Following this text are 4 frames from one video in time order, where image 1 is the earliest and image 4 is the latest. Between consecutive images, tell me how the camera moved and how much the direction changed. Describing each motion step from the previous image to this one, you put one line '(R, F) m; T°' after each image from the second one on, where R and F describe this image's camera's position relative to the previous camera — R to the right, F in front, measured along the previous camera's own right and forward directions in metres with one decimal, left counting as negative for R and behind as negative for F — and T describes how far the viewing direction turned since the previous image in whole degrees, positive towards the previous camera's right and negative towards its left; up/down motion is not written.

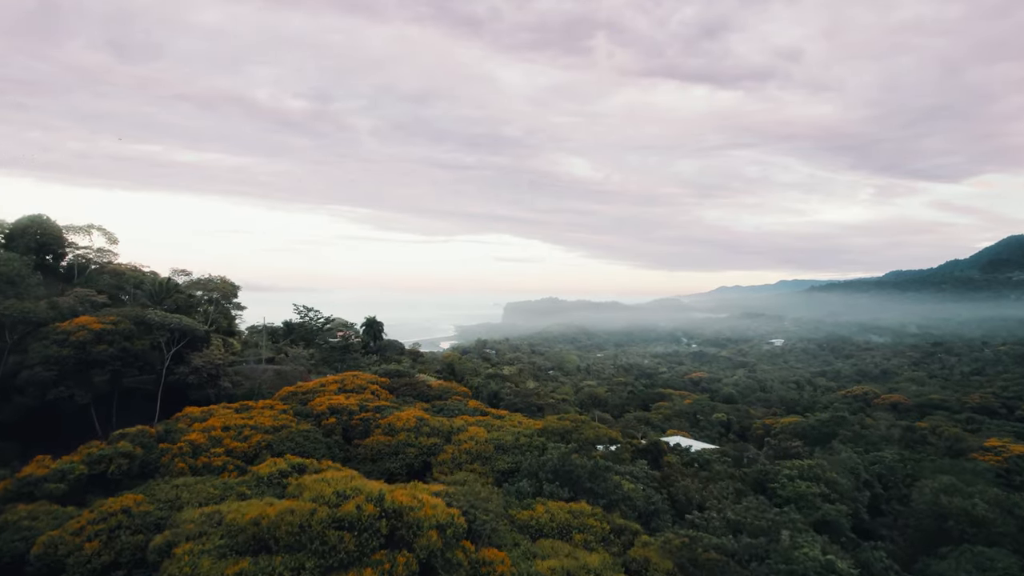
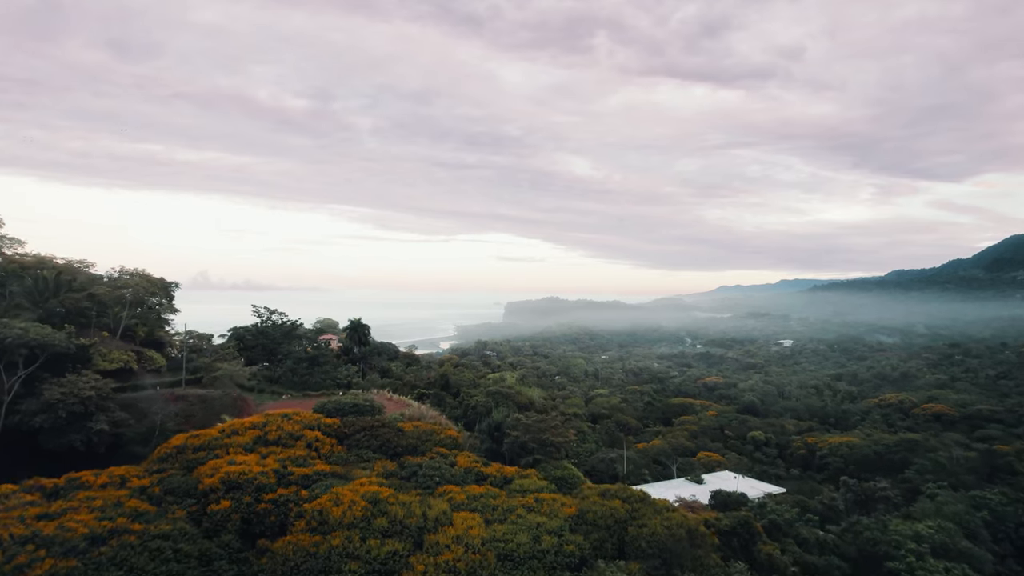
(-0.3, +6.2) m; 0°
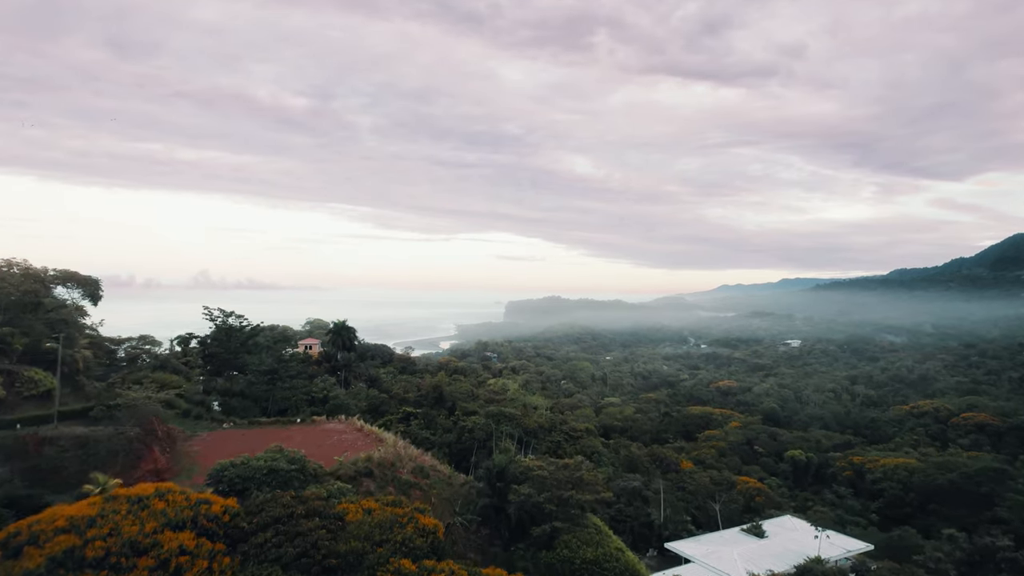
(-0.2, +5.2) m; 0°
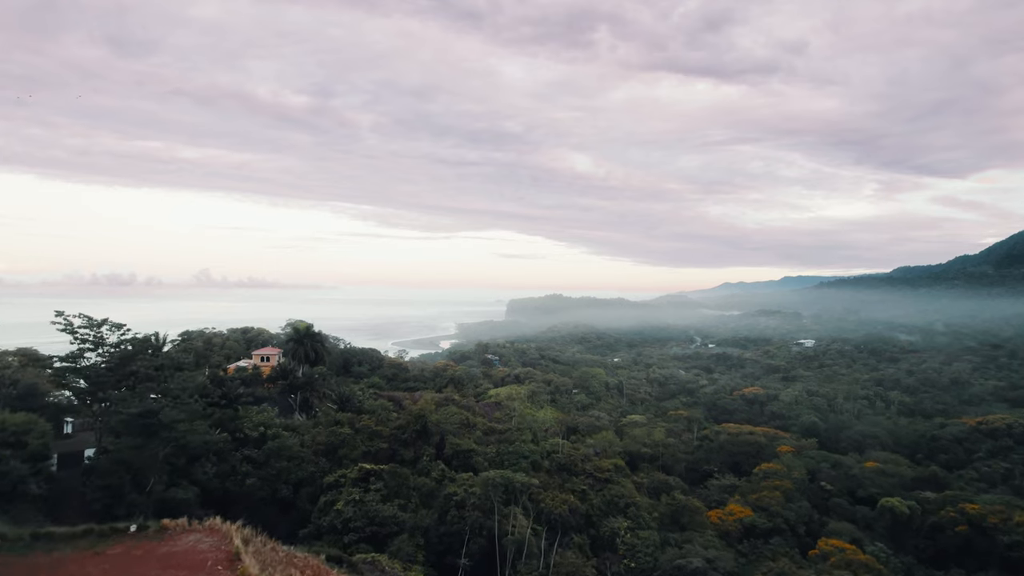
(-0.3, +8.5) m; 0°
